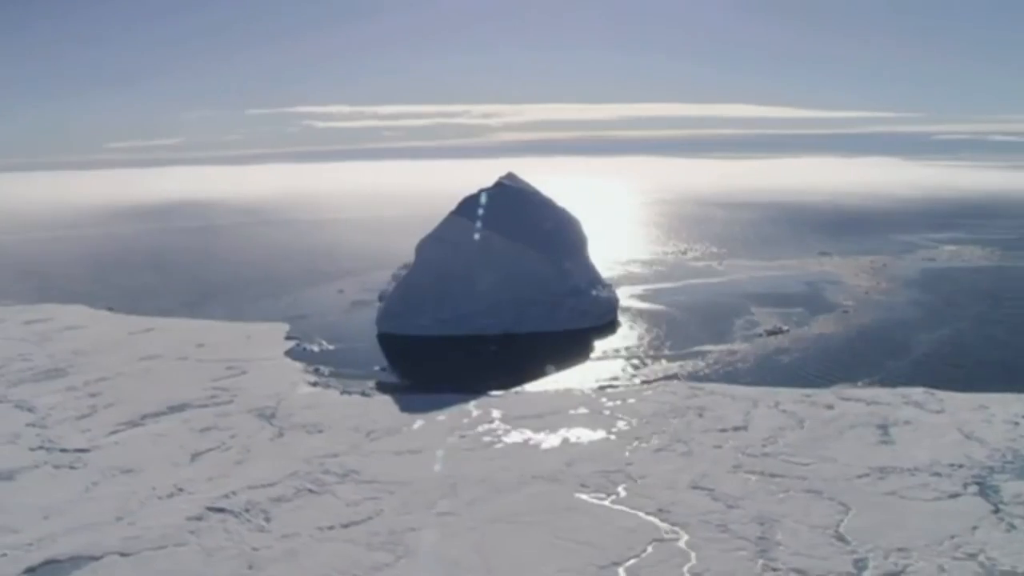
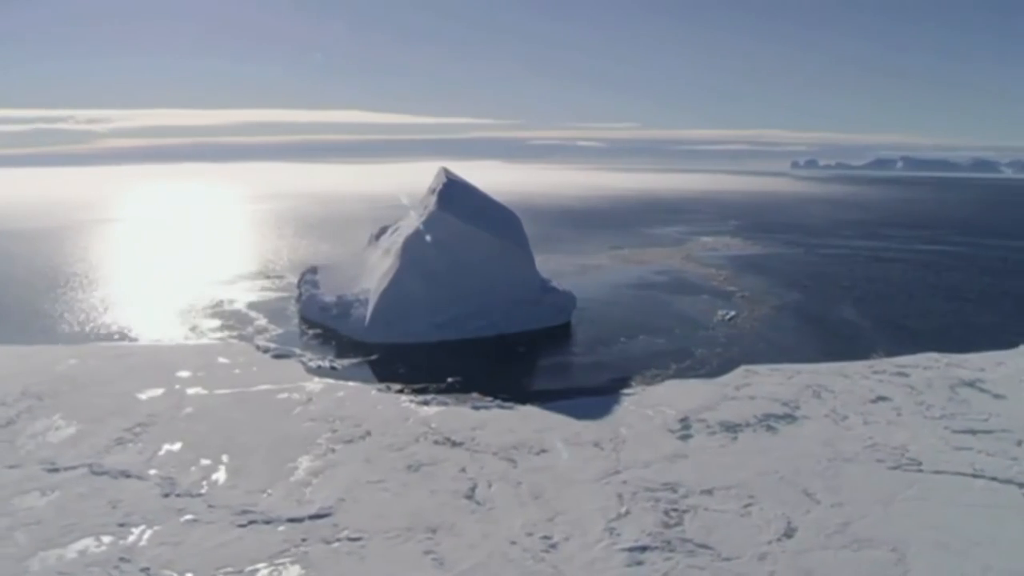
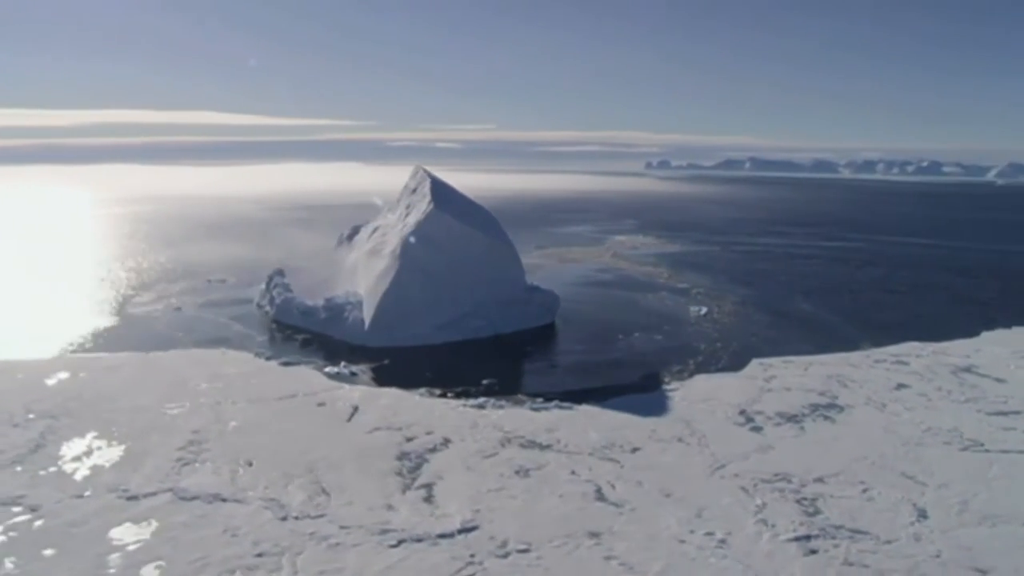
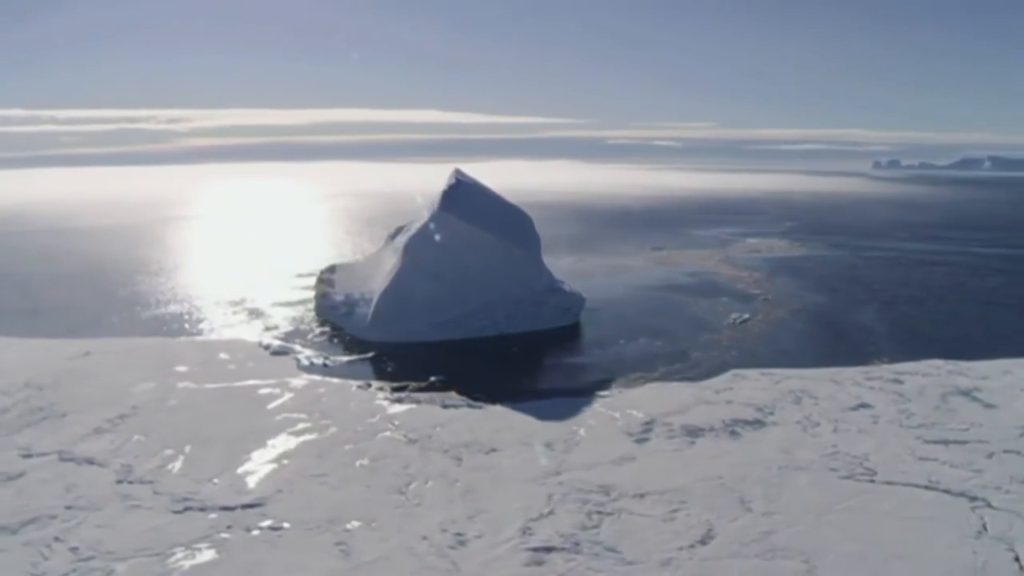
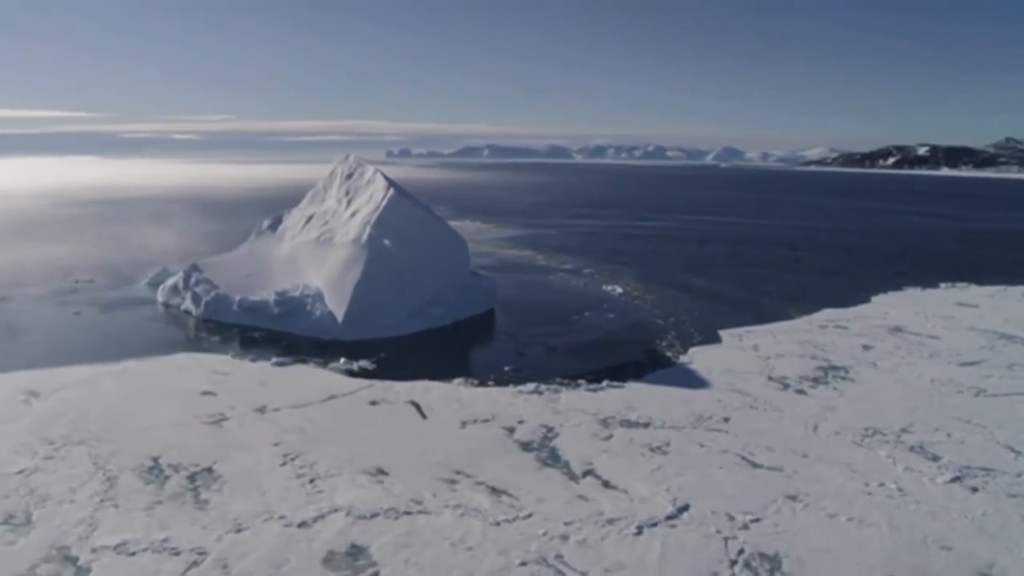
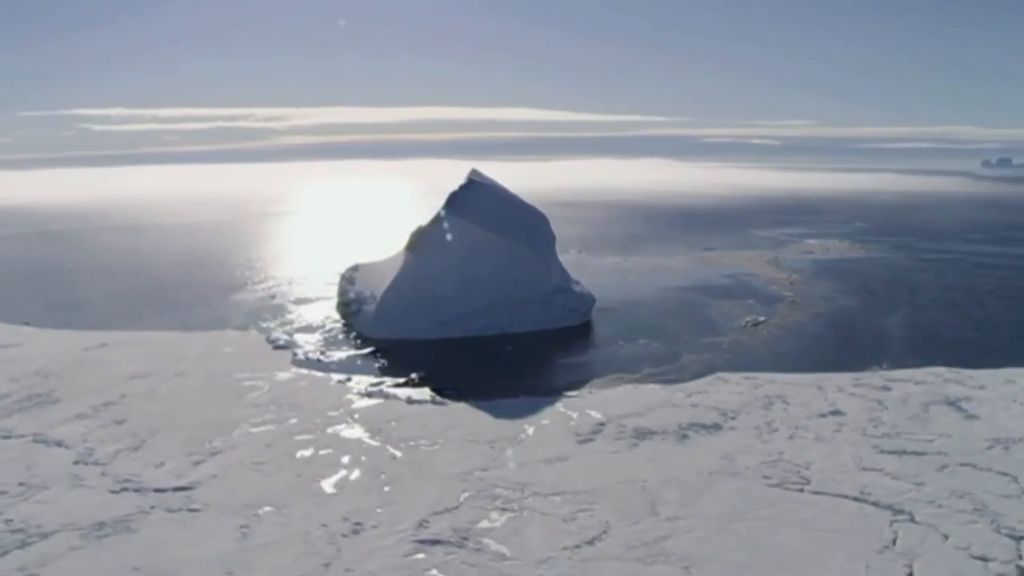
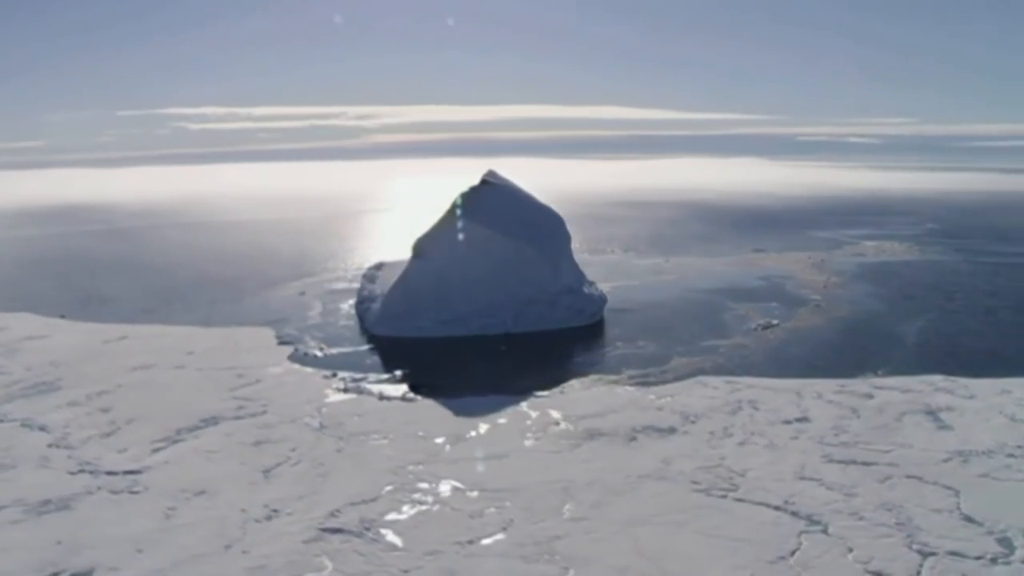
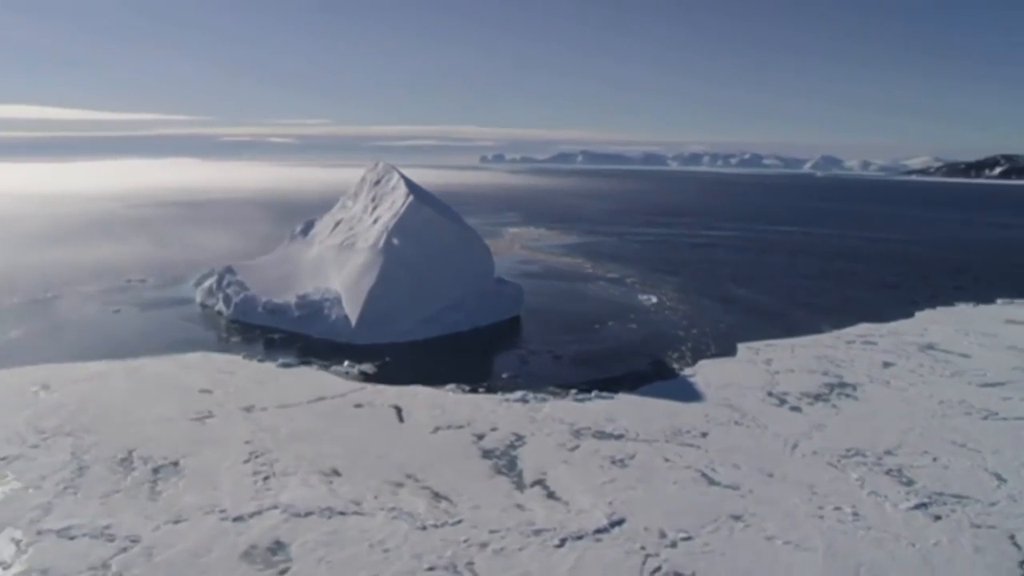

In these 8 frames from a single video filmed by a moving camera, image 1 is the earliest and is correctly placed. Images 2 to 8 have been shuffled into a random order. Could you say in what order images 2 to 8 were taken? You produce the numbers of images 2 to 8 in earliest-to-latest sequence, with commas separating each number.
7, 6, 4, 2, 3, 8, 5
